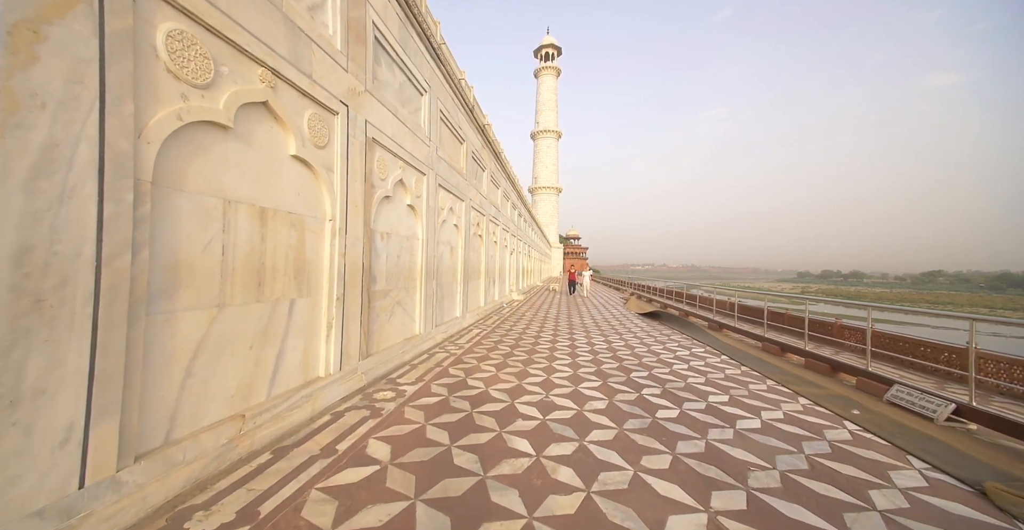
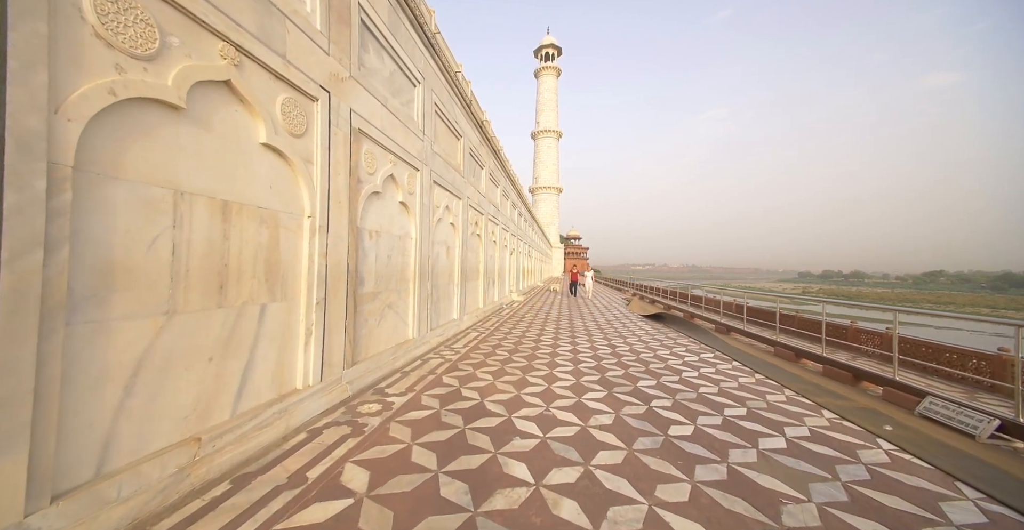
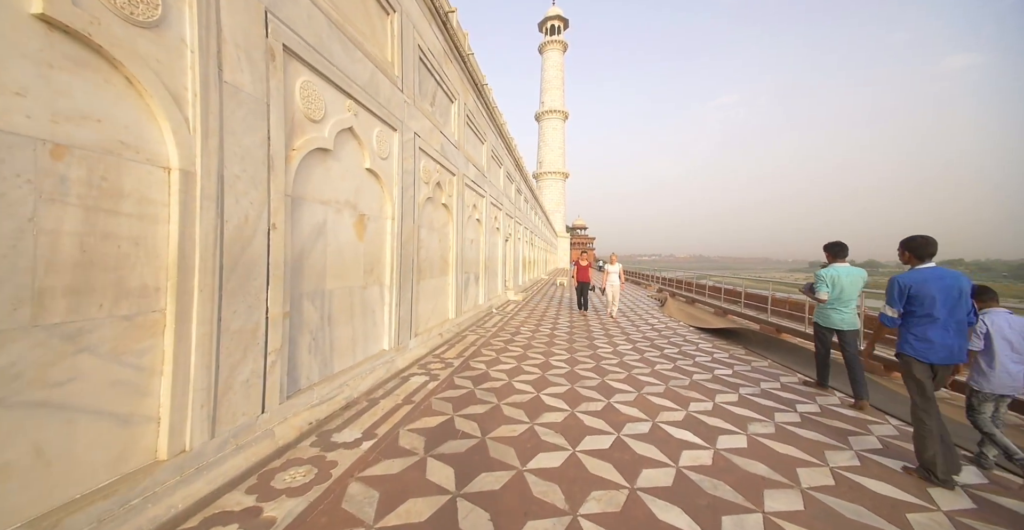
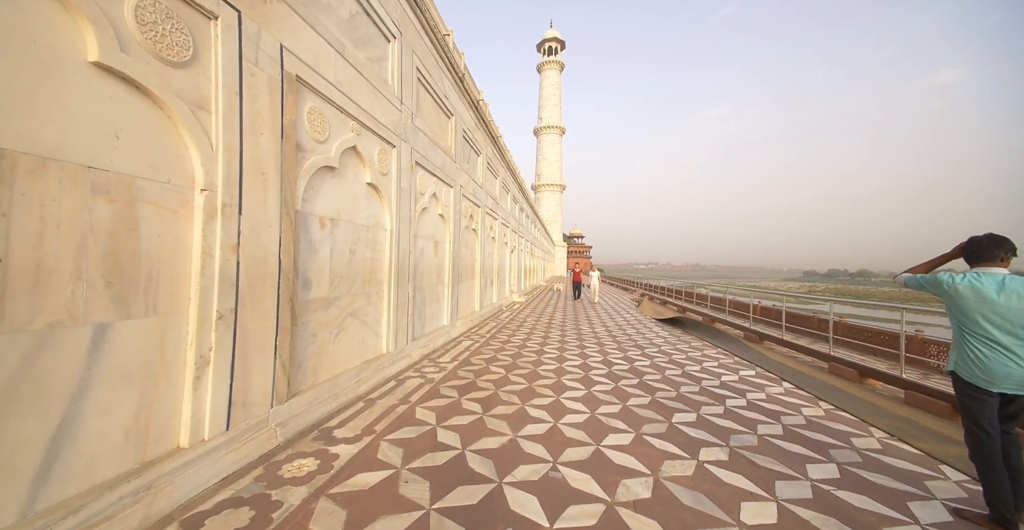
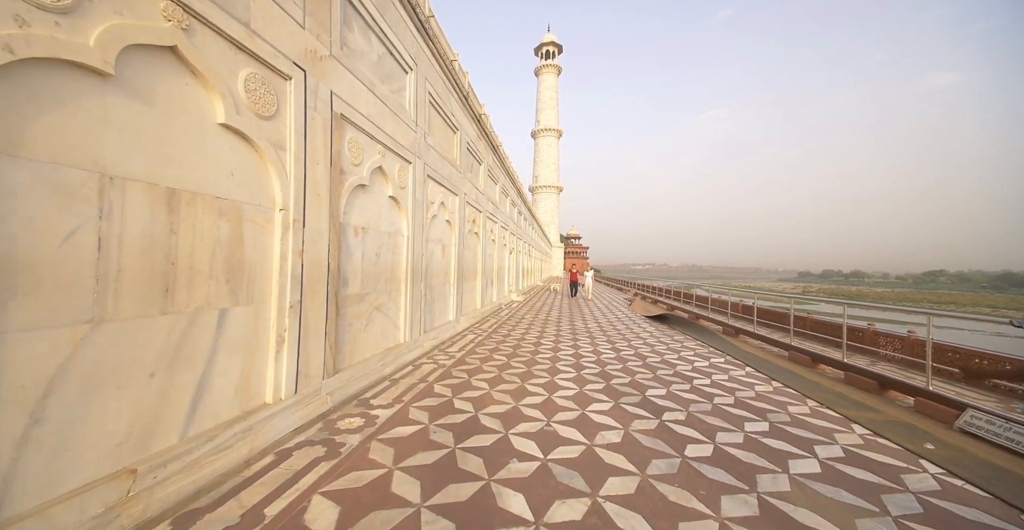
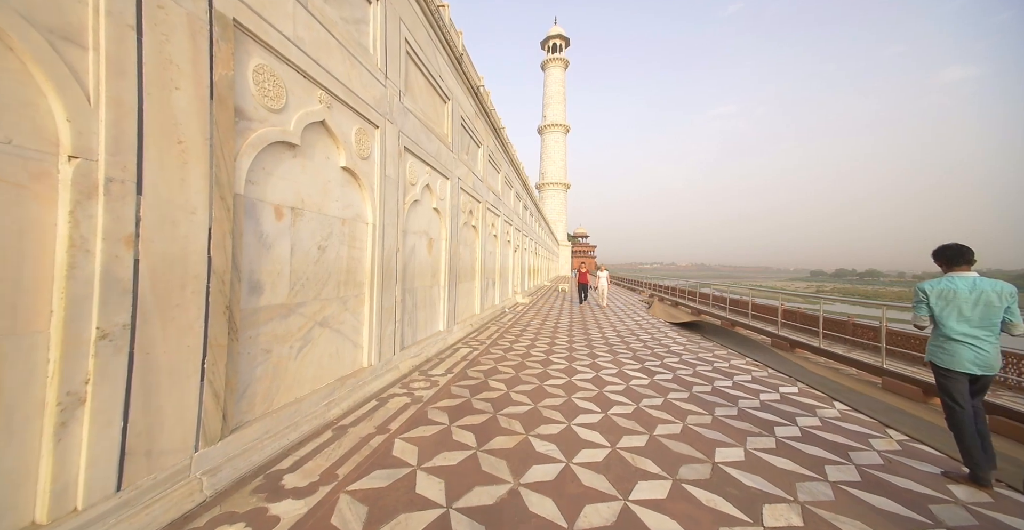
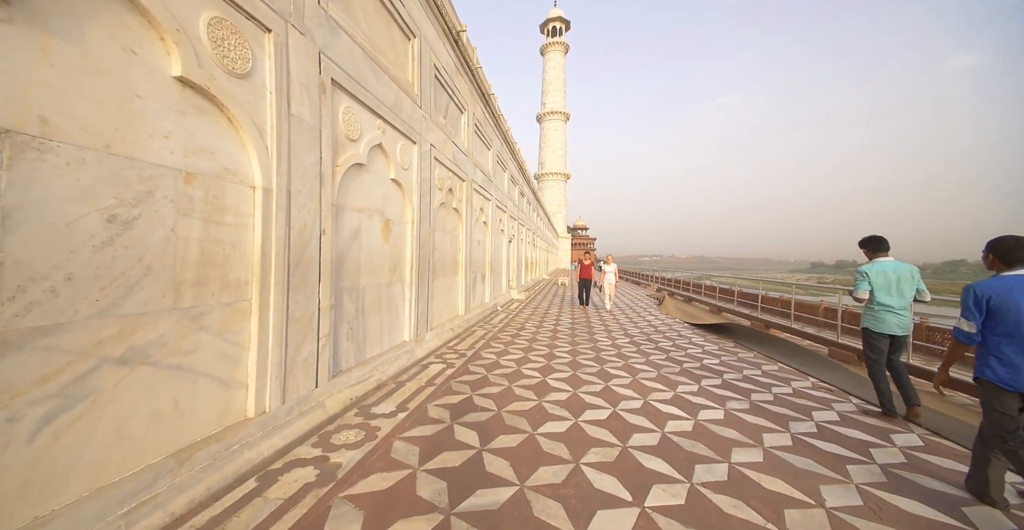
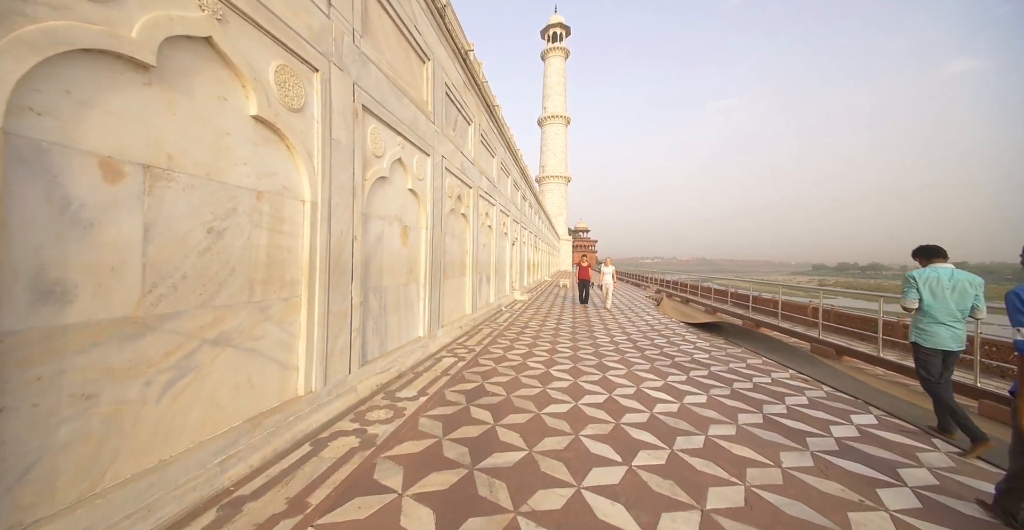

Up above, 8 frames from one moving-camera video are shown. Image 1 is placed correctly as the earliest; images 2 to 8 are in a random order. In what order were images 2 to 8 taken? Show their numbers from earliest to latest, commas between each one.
2, 5, 4, 6, 8, 7, 3
